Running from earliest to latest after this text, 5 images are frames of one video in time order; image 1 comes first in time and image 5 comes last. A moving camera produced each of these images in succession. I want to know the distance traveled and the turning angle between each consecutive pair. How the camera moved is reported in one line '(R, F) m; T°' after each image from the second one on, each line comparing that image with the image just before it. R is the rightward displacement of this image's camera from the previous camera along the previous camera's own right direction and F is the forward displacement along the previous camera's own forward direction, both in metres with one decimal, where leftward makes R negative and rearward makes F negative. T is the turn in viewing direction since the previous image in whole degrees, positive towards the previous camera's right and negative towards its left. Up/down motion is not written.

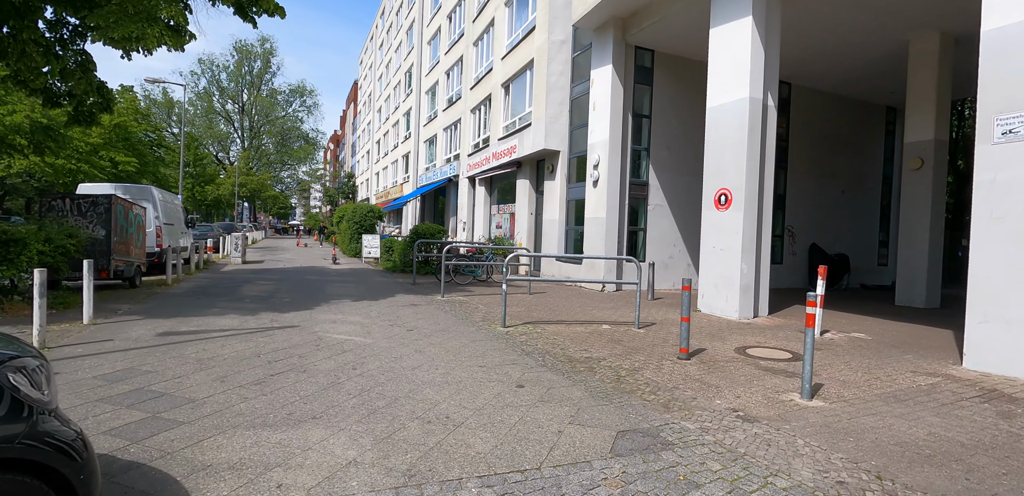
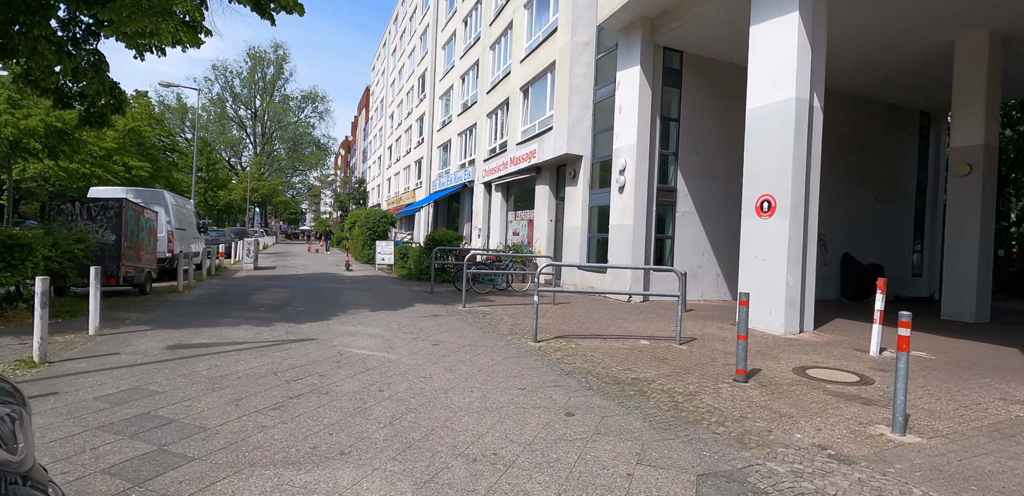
(-0.3, +0.5) m; -1°
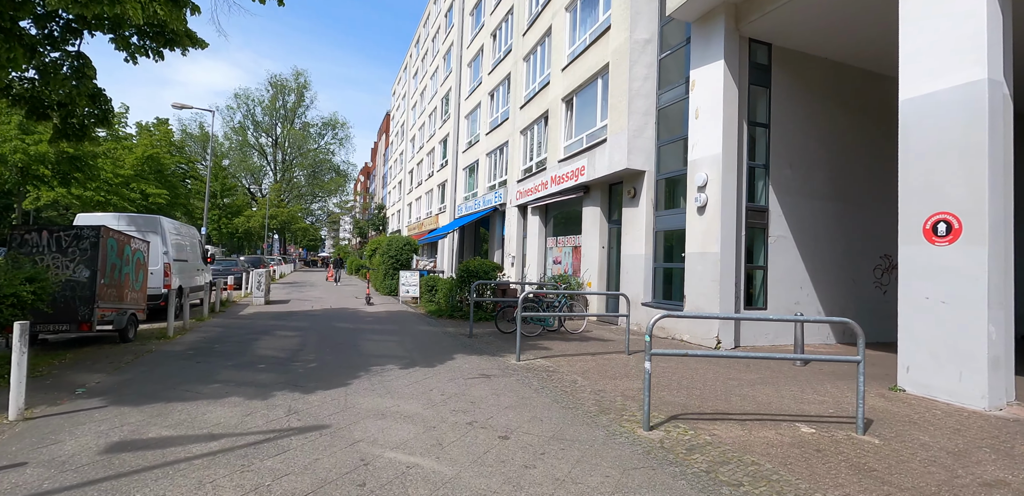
(-0.8, +1.9) m; -2°
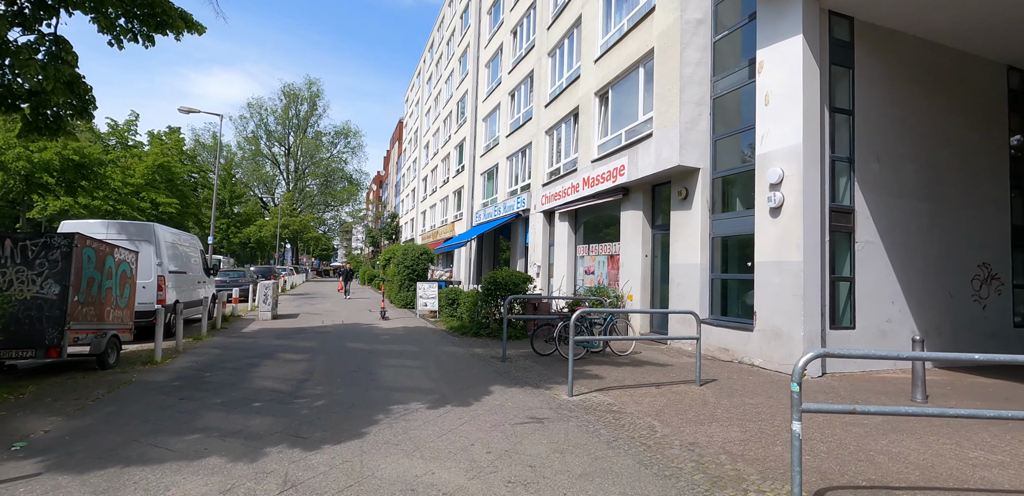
(-0.5, +1.3) m; -1°
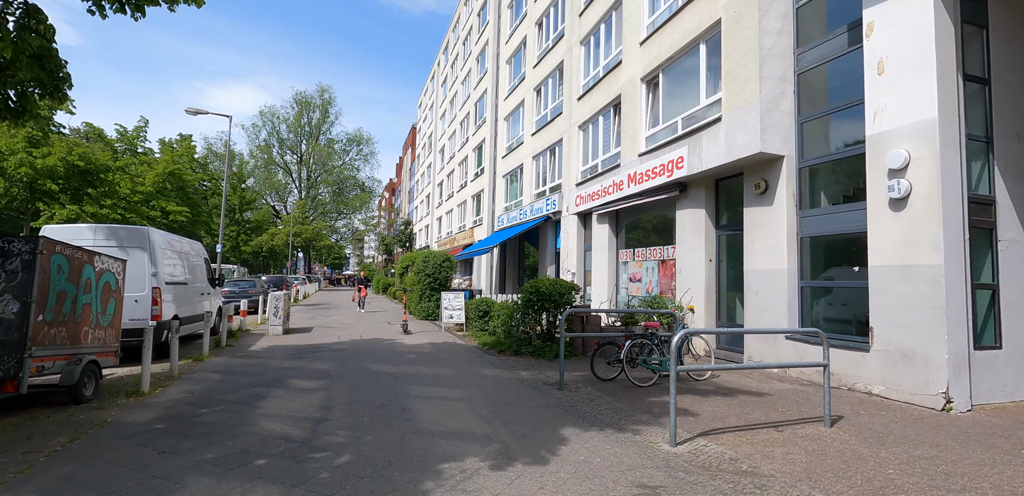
(-0.7, +1.4) m; -1°
